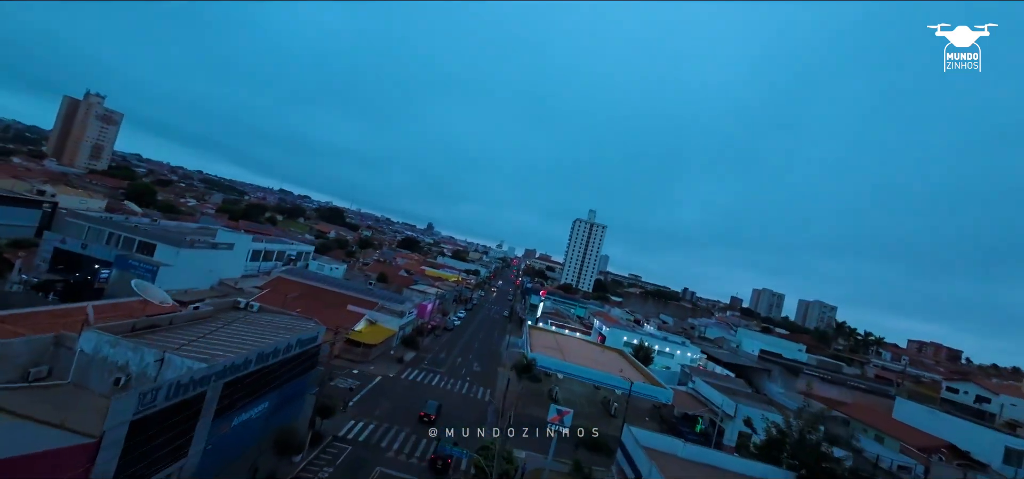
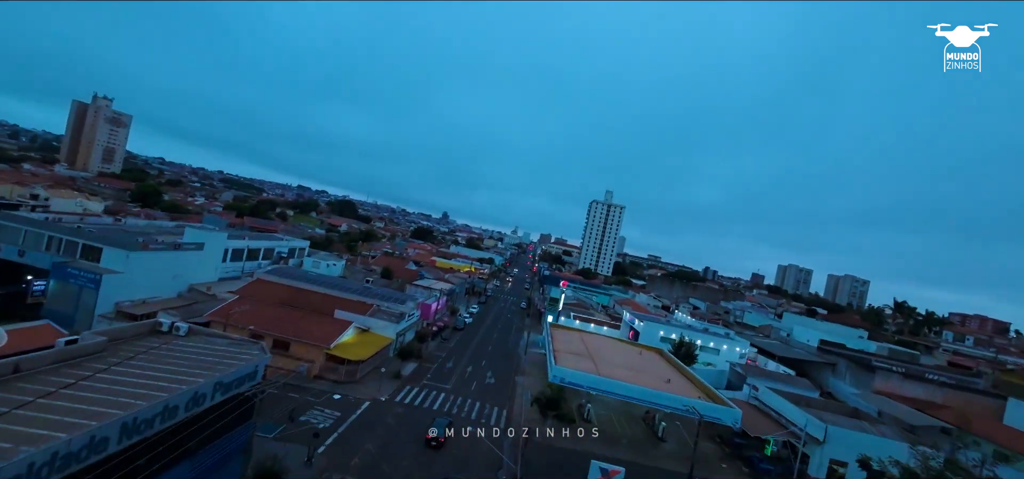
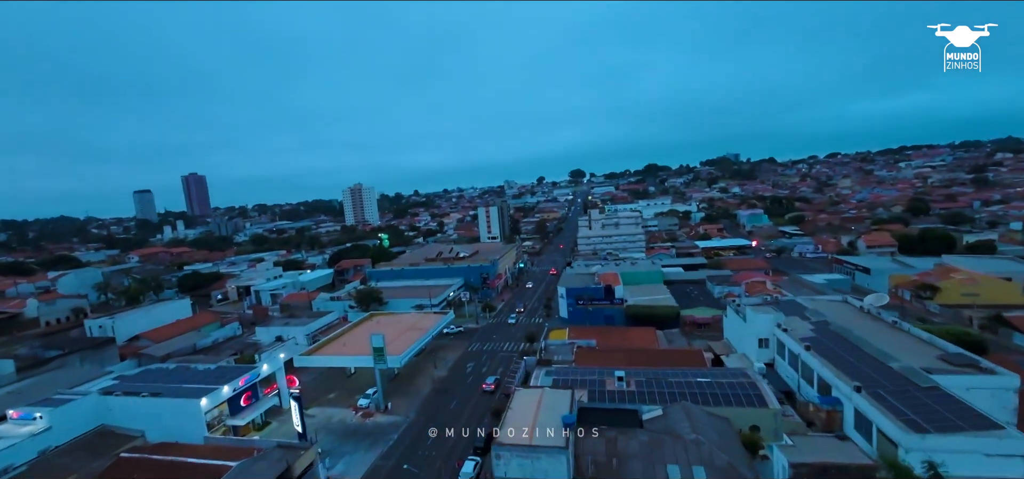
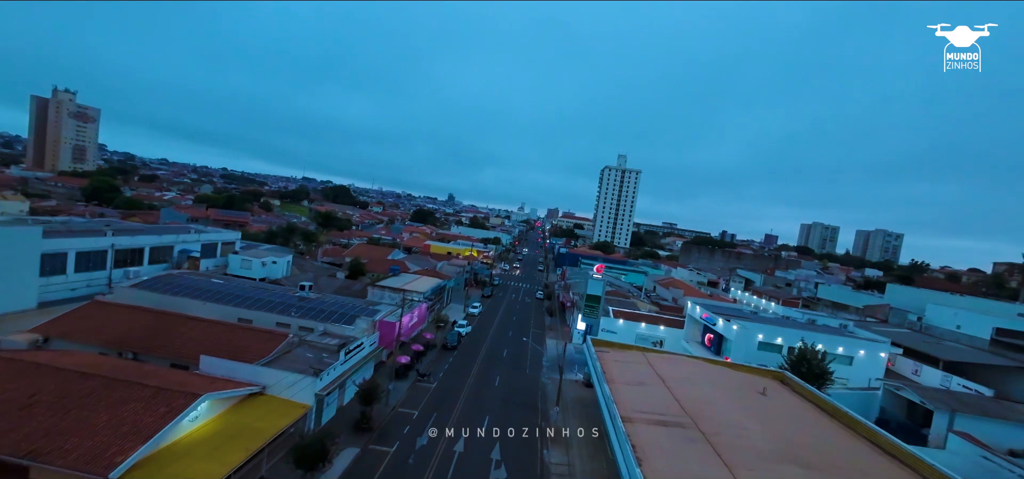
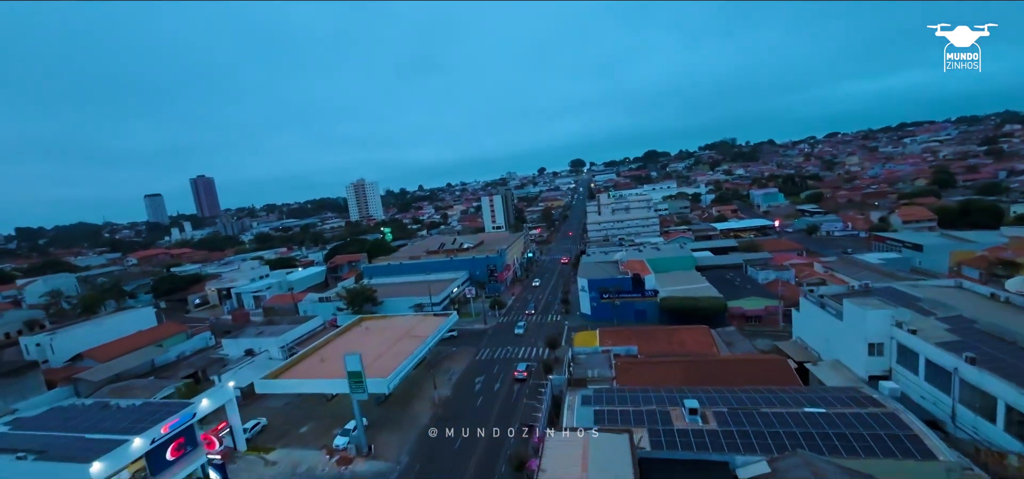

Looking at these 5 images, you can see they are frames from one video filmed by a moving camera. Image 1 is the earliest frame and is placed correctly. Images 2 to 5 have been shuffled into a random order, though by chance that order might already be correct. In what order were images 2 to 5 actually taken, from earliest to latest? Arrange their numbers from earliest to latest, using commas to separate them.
2, 4, 3, 5
